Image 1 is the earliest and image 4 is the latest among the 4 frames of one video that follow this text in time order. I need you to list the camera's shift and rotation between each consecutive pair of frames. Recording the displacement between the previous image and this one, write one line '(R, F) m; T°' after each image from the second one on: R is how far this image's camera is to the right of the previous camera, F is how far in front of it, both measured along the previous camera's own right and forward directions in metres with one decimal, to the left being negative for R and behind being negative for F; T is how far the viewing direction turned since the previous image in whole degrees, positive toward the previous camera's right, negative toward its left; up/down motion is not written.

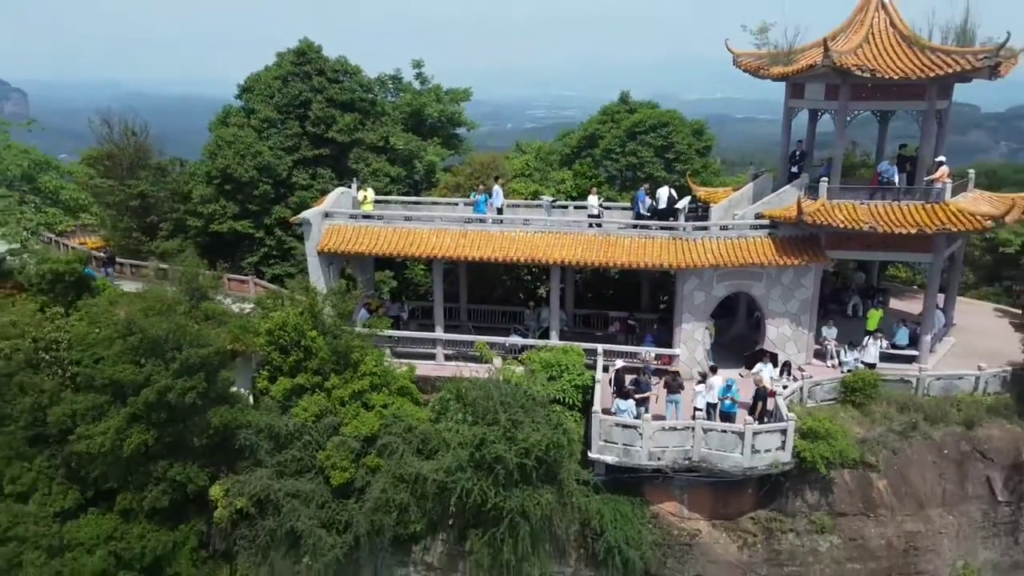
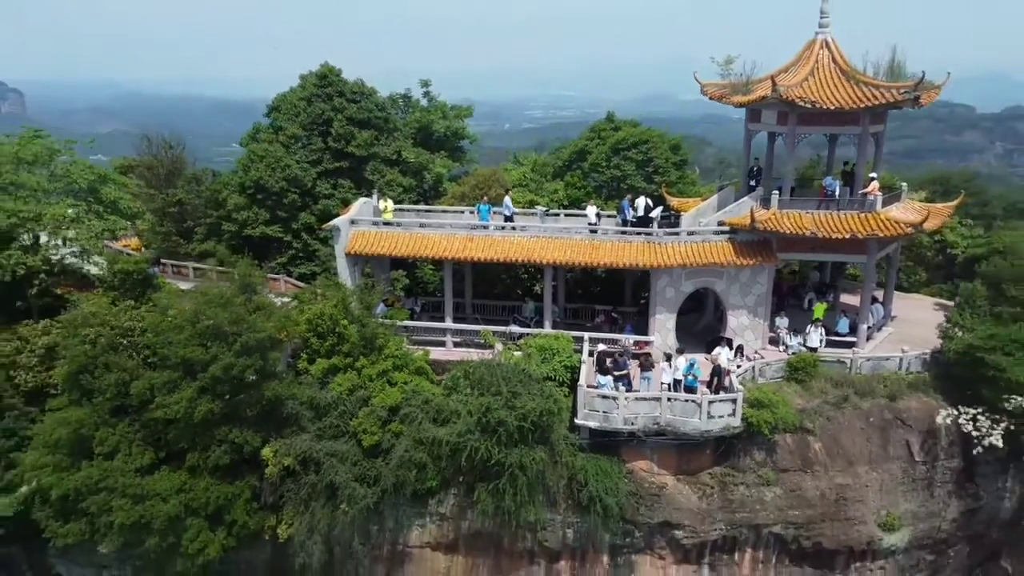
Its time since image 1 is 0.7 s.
(0.0, -1.7) m; 0°
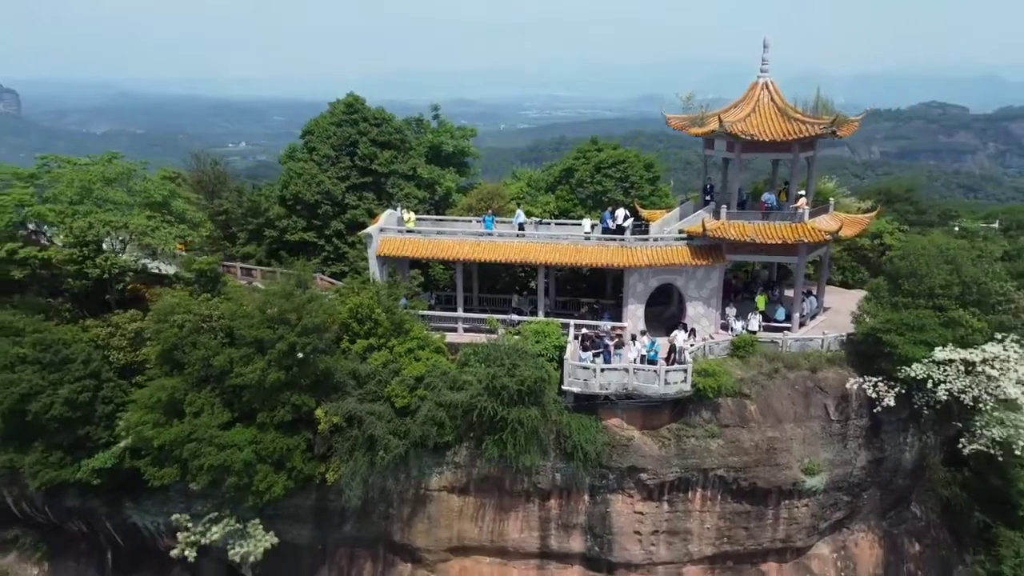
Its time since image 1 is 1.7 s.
(-0.1, -2.6) m; 0°
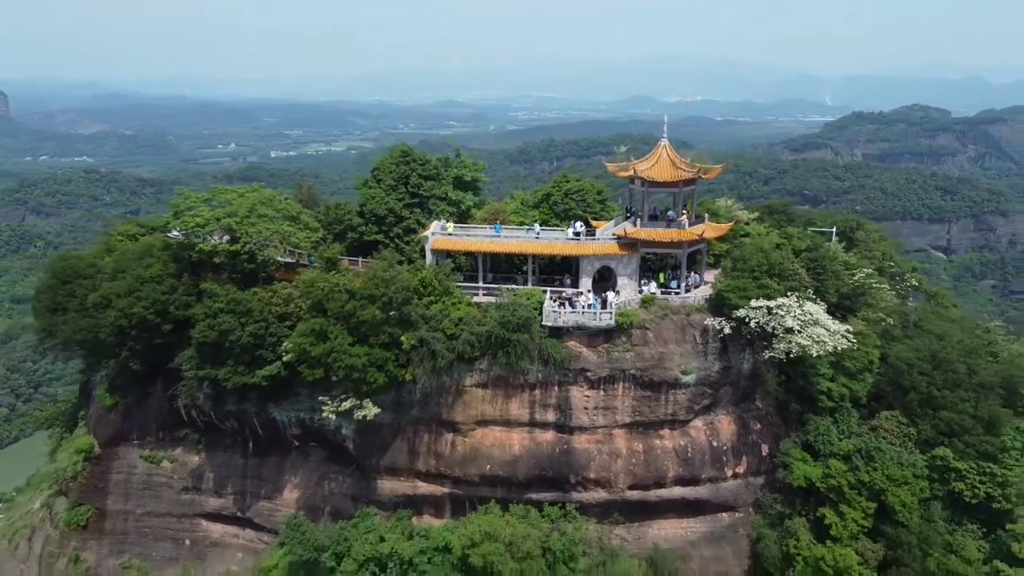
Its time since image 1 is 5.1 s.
(-0.3, -9.2) m; +1°
